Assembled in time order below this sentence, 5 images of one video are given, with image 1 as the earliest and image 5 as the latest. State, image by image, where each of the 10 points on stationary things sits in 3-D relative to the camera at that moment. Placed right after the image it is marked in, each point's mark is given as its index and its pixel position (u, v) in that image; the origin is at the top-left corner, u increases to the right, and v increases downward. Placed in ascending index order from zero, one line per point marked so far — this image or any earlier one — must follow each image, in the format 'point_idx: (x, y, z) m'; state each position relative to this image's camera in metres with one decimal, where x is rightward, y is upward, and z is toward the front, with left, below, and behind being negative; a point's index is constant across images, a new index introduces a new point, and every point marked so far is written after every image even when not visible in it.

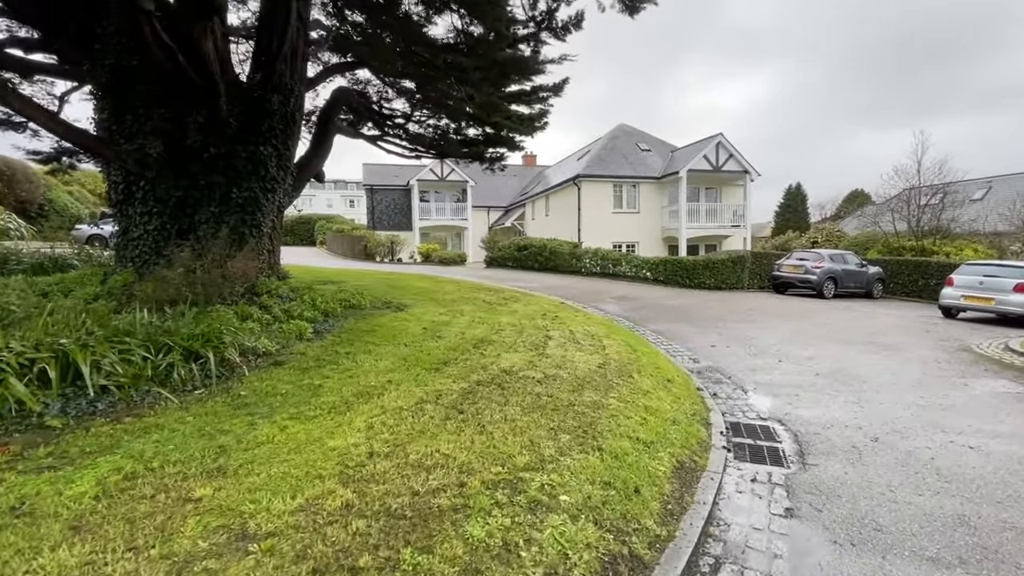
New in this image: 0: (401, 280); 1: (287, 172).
0: (-3.3, +0.2, +14.5) m
1: (-4.0, +2.0, +8.5) m
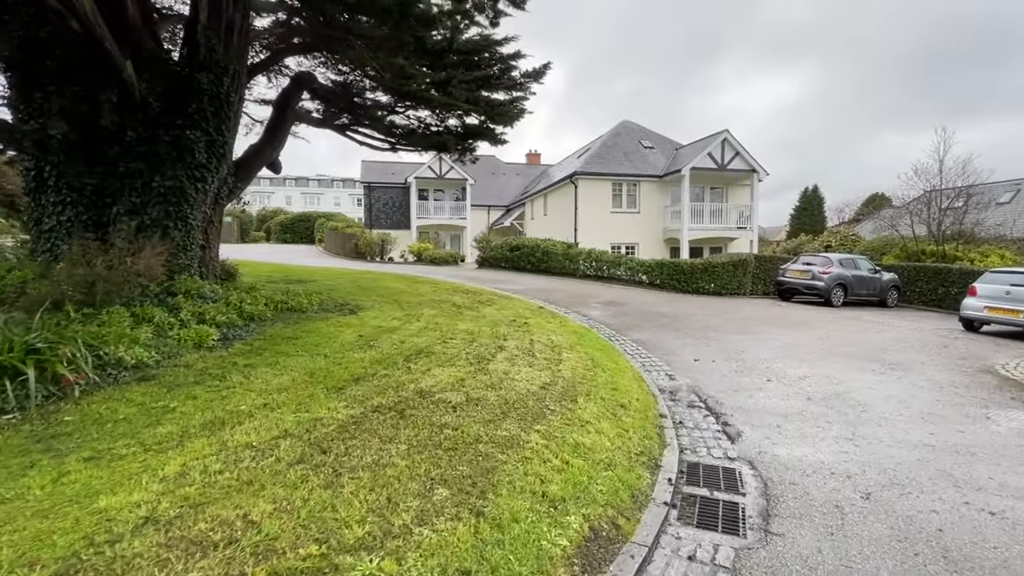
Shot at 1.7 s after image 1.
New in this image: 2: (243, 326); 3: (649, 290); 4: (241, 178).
0: (-3.8, +0.2, +13.6) m
1: (-4.6, +2.0, +7.7) m
2: (-3.6, -0.5, +6.3) m
3: (+4.5, -0.1, +15.9) m
4: (-5.0, +2.0, +8.8) m
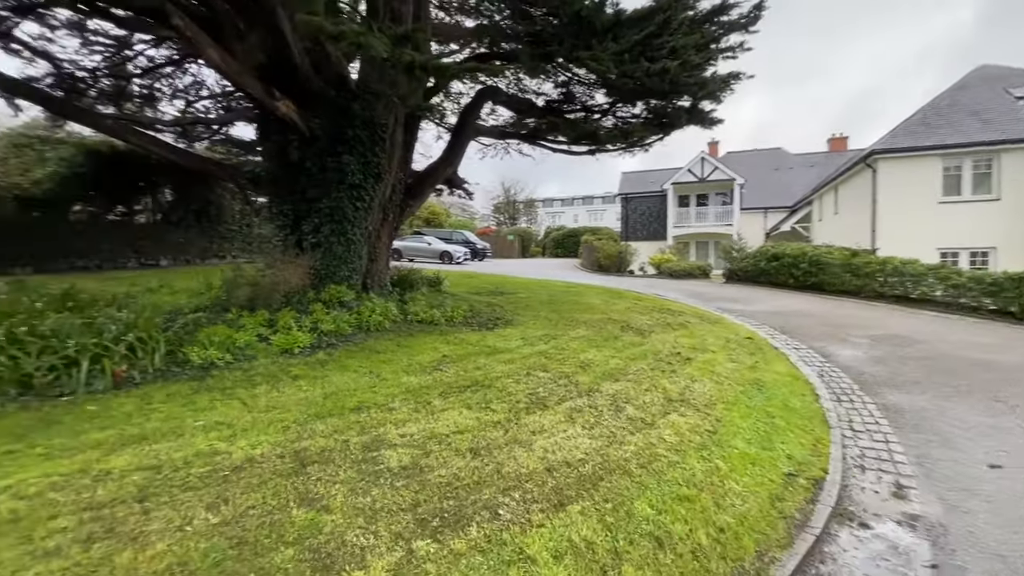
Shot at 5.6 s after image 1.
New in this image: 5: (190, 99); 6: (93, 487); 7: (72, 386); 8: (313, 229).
0: (+1.7, -0.2, +12.7) m
1: (-2.2, +1.9, +8.3) m
2: (-2.2, -0.6, +6.5) m
3: (+9.9, -0.7, +9.8) m
4: (-1.9, +1.8, +9.4) m
5: (-7.0, +4.1, +10.4) m
6: (-2.4, -1.1, +2.8) m
7: (-3.9, -0.9, +4.2) m
8: (-3.3, +1.0, +7.9) m
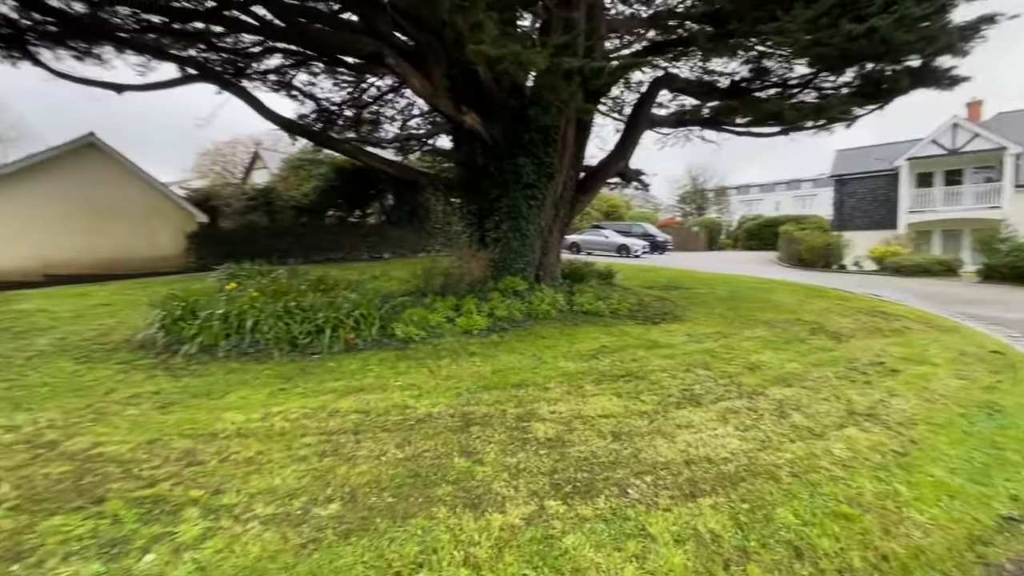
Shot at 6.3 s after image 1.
0: (+6.1, -0.1, +11.5) m
1: (+0.8, +2.0, +8.8) m
2: (+0.1, -0.5, +7.2) m
3: (+12.6, -0.8, +5.8) m
4: (+1.5, +2.0, +9.7) m
5: (-2.8, +4.4, +12.5) m
6: (-1.5, -1.0, +3.8) m
7: (-2.3, -0.7, +5.7) m
8: (-0.4, +1.2, +8.8) m
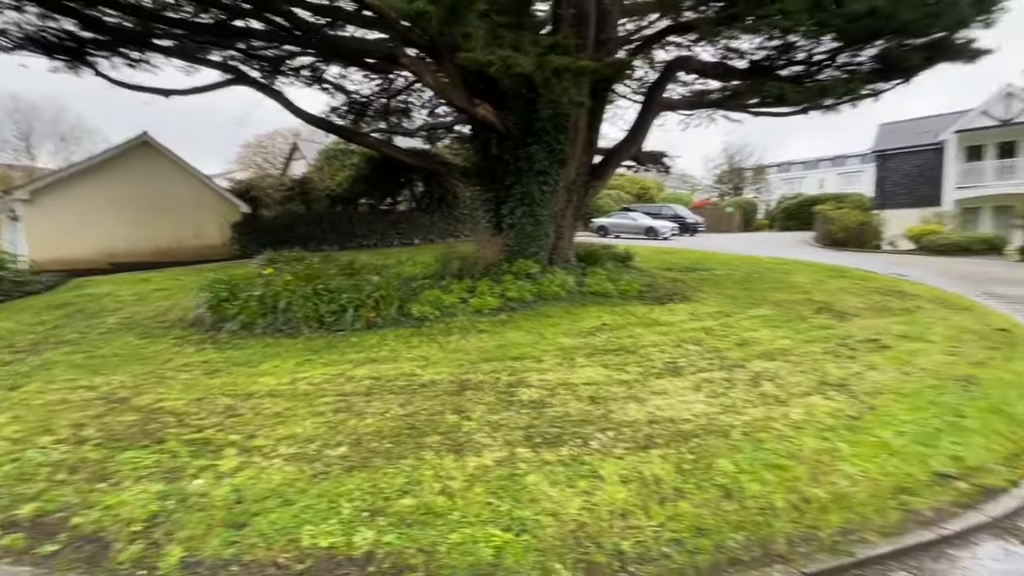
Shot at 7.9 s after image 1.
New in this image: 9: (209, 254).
0: (+6.5, +0.4, +11.5) m
1: (+1.1, +2.4, +9.1) m
2: (+0.3, -0.2, +7.7) m
3: (+12.6, -0.5, +5.4) m
4: (+1.8, +2.4, +10.0) m
5: (-2.3, +4.8, +13.0) m
6: (-1.5, -0.9, +4.4) m
7: (-2.2, -0.5, +6.3) m
8: (-0.1, +1.5, +9.3) m
9: (-10.4, +1.2, +16.4) m
